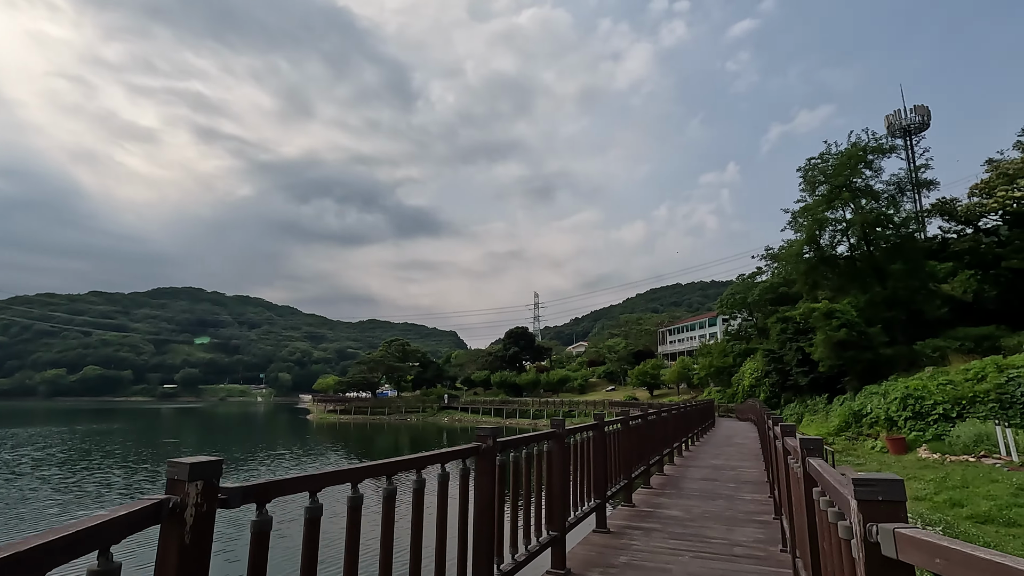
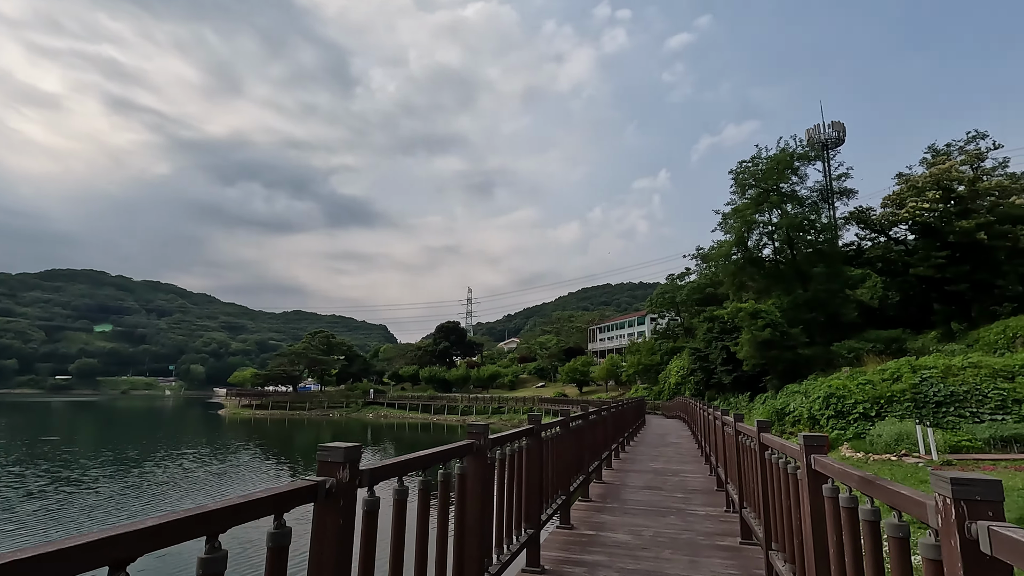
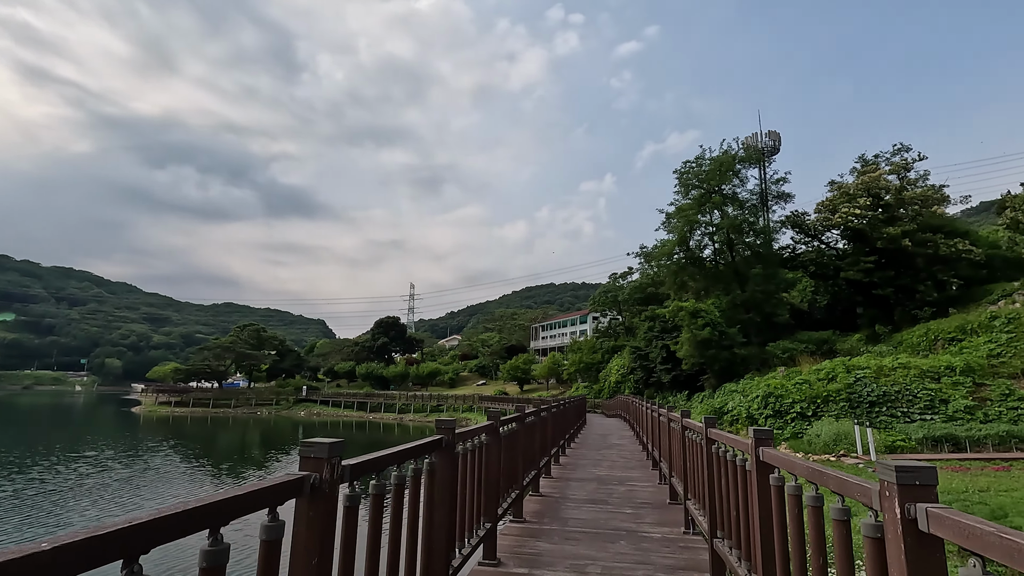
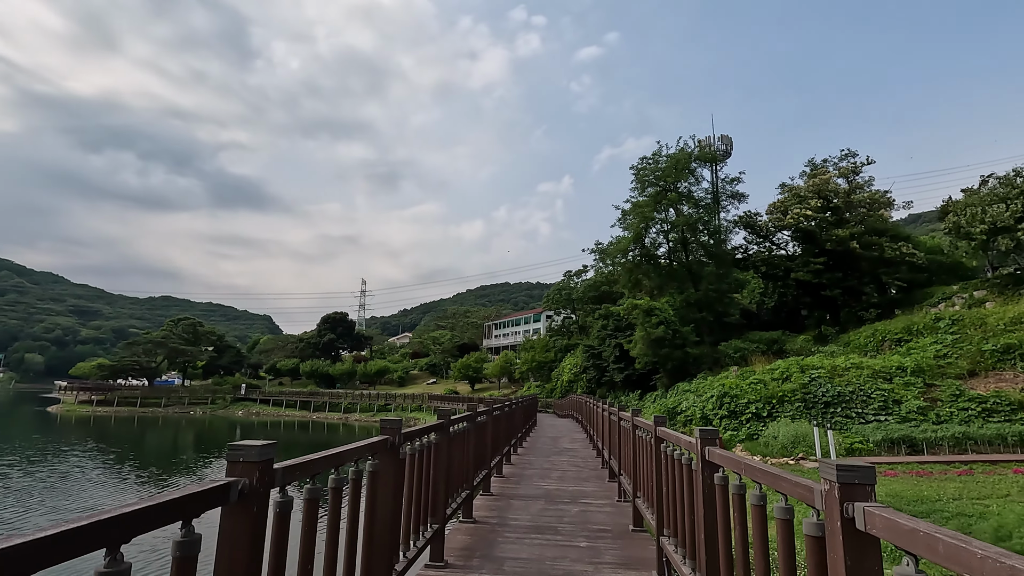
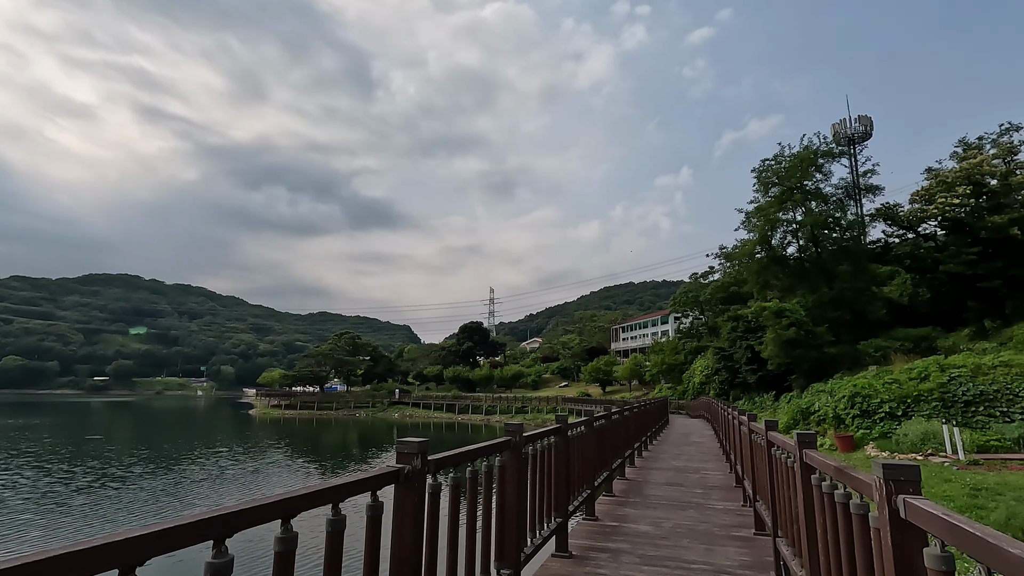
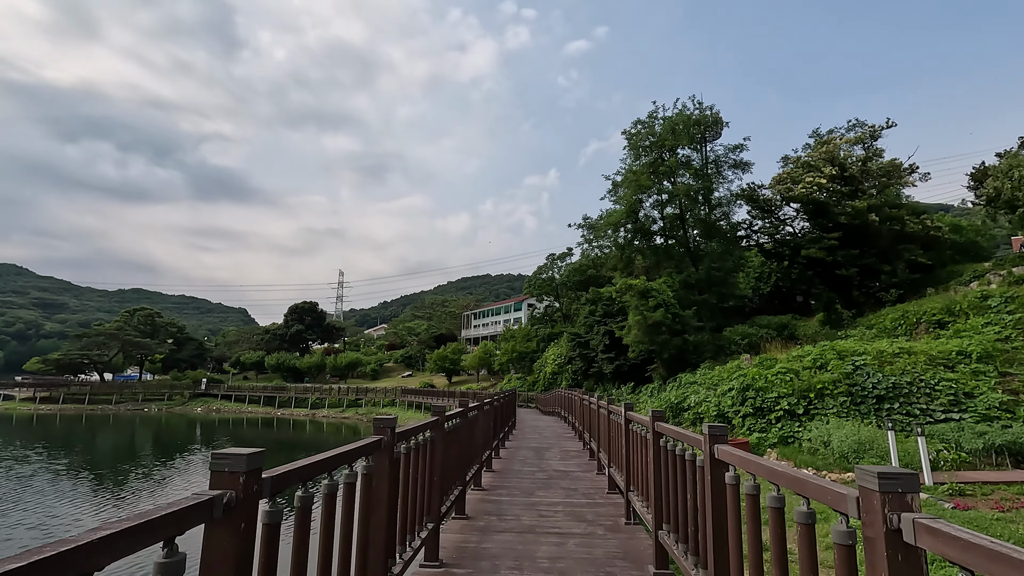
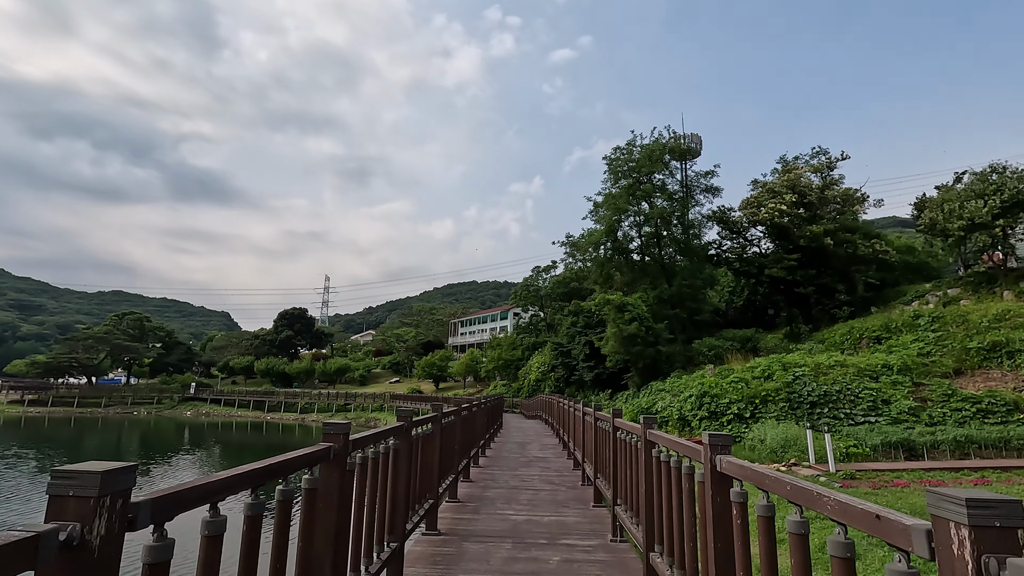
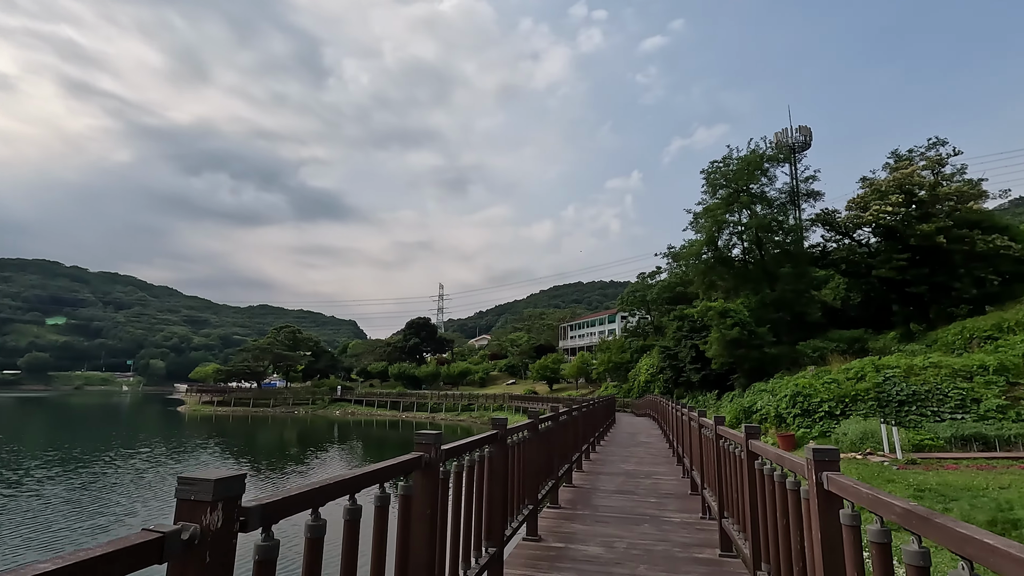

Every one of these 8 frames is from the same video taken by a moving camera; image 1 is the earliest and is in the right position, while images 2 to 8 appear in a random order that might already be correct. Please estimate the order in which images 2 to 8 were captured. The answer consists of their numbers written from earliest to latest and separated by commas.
5, 2, 8, 3, 4, 7, 6
